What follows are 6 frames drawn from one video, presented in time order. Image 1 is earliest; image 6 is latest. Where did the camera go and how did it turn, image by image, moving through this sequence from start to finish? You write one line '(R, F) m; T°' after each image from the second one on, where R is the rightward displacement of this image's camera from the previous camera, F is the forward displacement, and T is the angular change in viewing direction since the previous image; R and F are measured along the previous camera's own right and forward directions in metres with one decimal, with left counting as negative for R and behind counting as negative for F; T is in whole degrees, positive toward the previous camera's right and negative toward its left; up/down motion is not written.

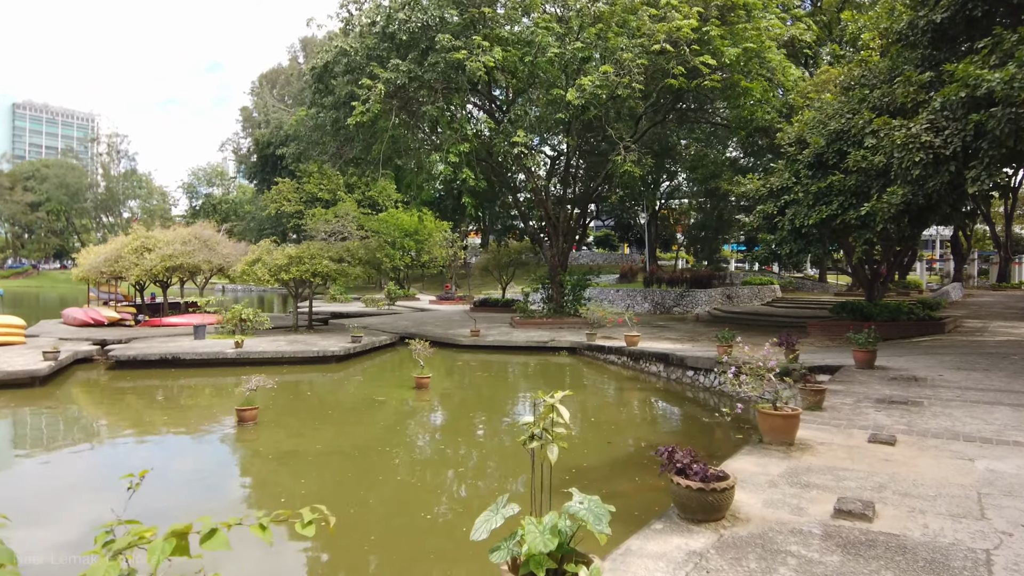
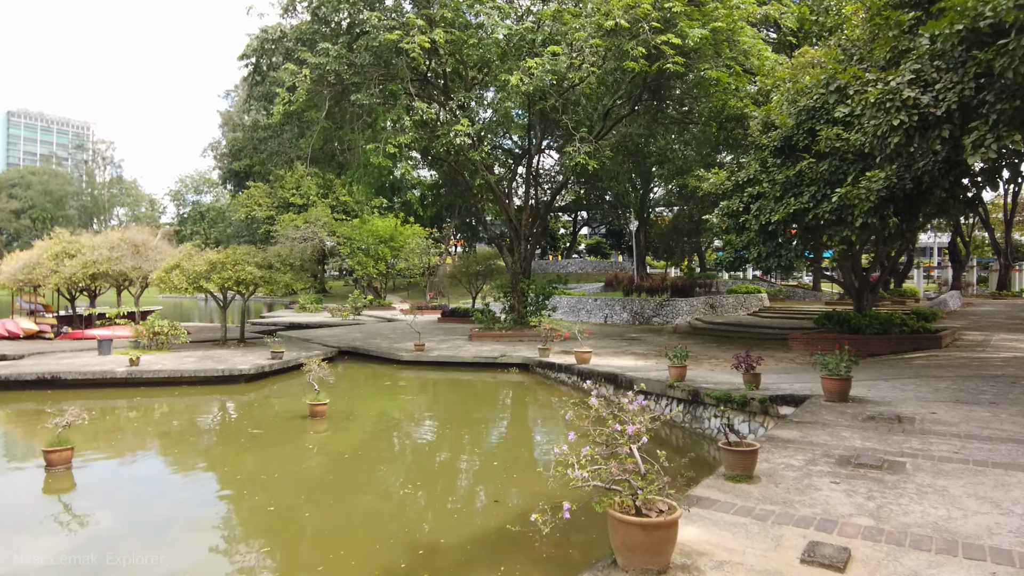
(+0.9, +1.4) m; 0°
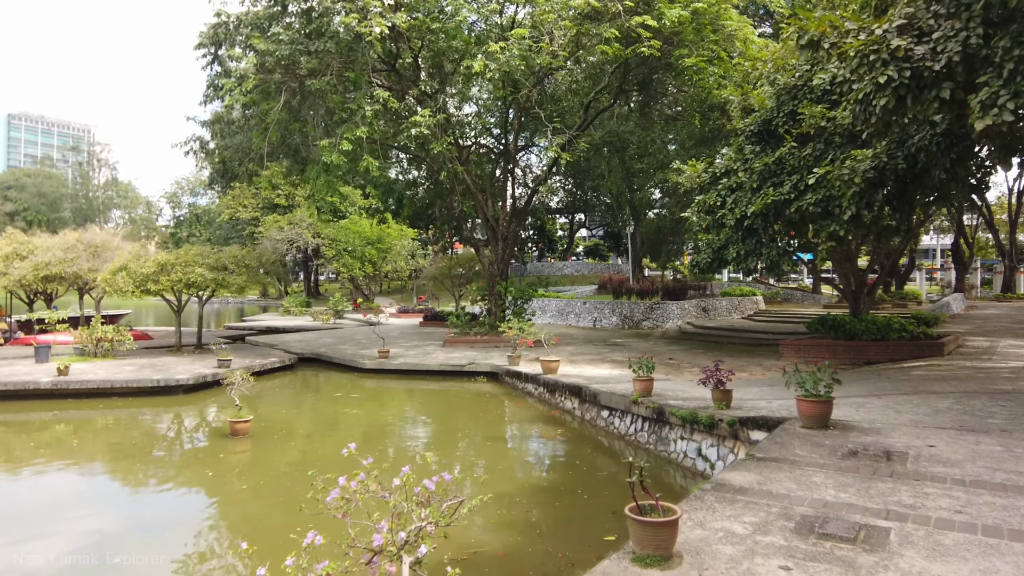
(+0.5, +0.8) m; 0°
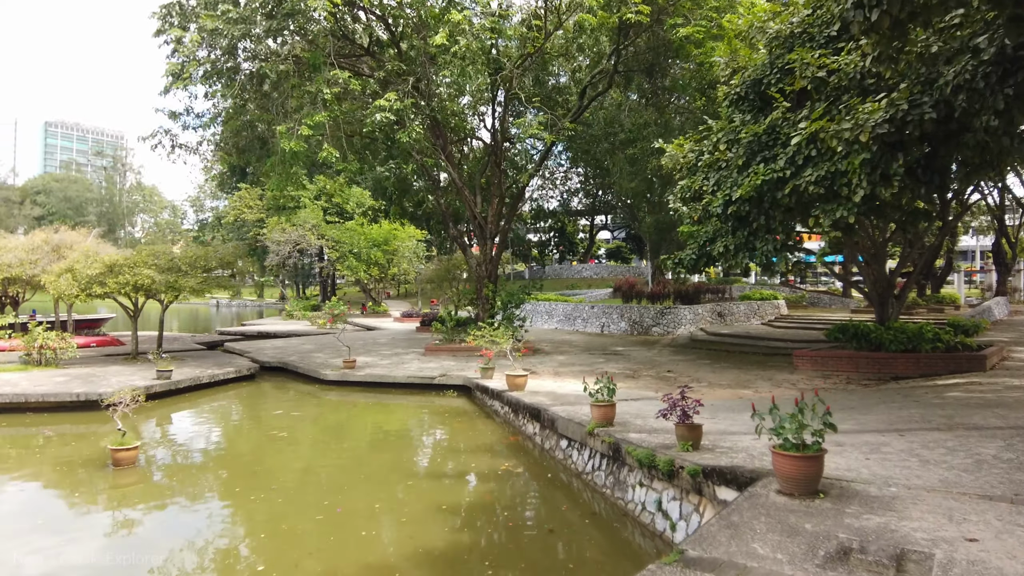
(+0.8, +1.2) m; -2°
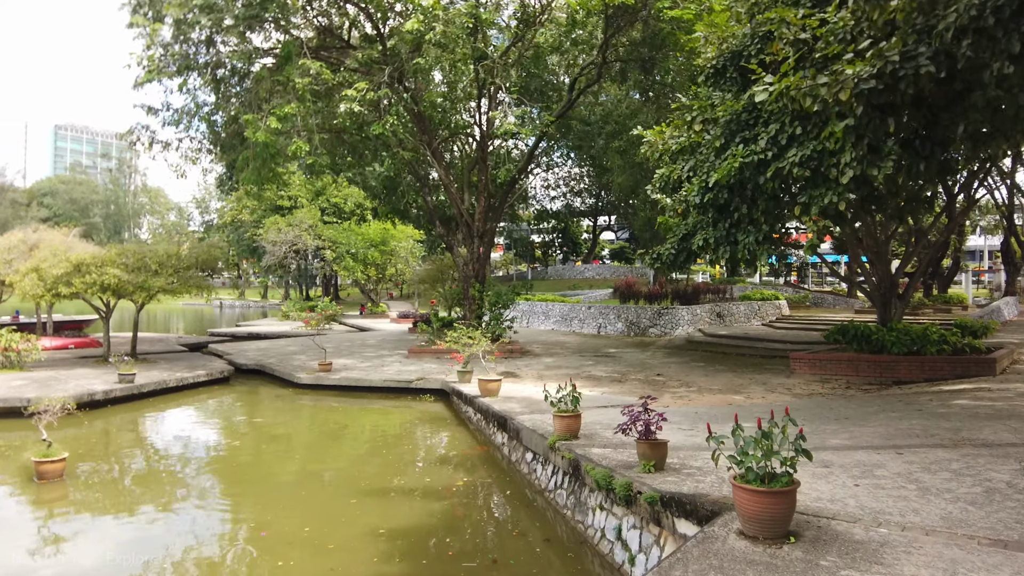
(+0.4, +0.5) m; -1°
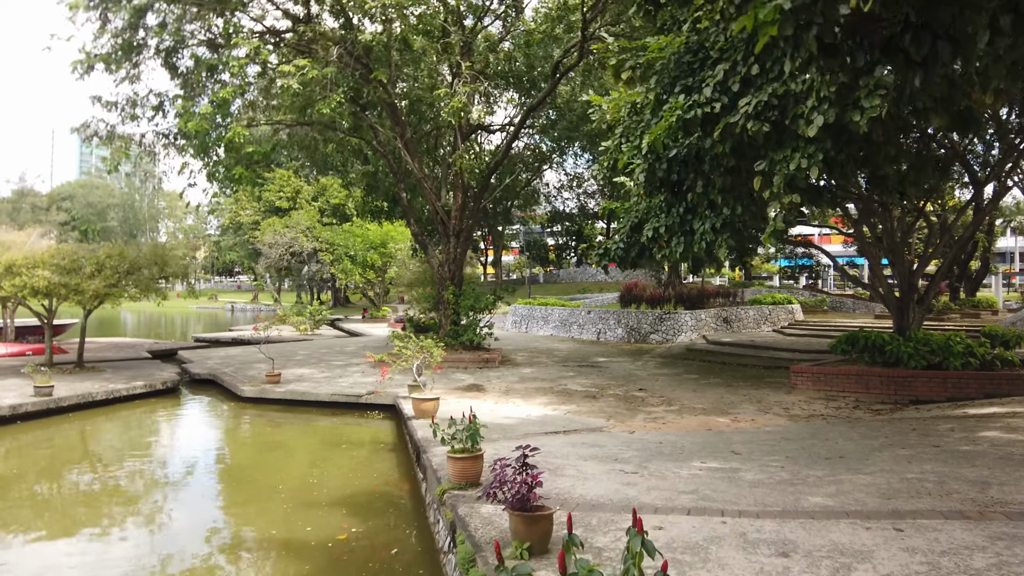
(+0.7, +1.1) m; -2°
